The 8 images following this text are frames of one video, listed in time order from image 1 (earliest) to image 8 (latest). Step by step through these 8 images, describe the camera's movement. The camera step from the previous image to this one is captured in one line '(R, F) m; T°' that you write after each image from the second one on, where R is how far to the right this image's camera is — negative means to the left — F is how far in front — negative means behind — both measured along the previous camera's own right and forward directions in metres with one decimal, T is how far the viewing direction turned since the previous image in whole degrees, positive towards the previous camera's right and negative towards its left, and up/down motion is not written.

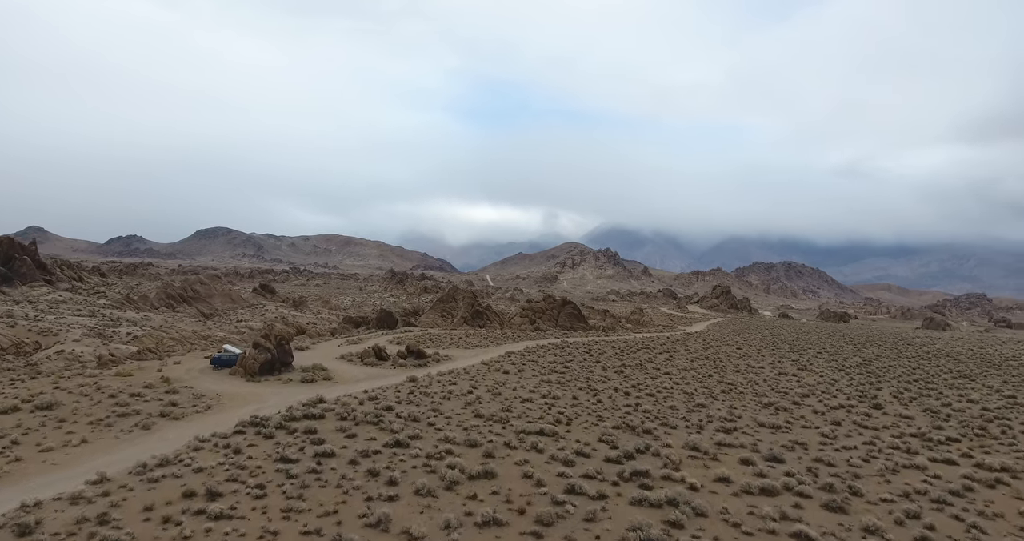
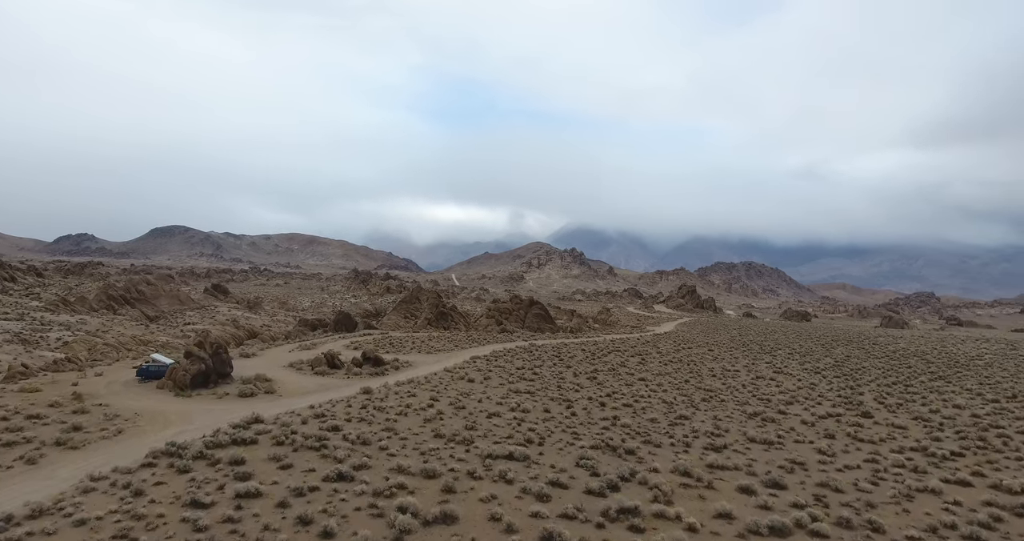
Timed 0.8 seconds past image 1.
(0.0, +2.0) m; +4°
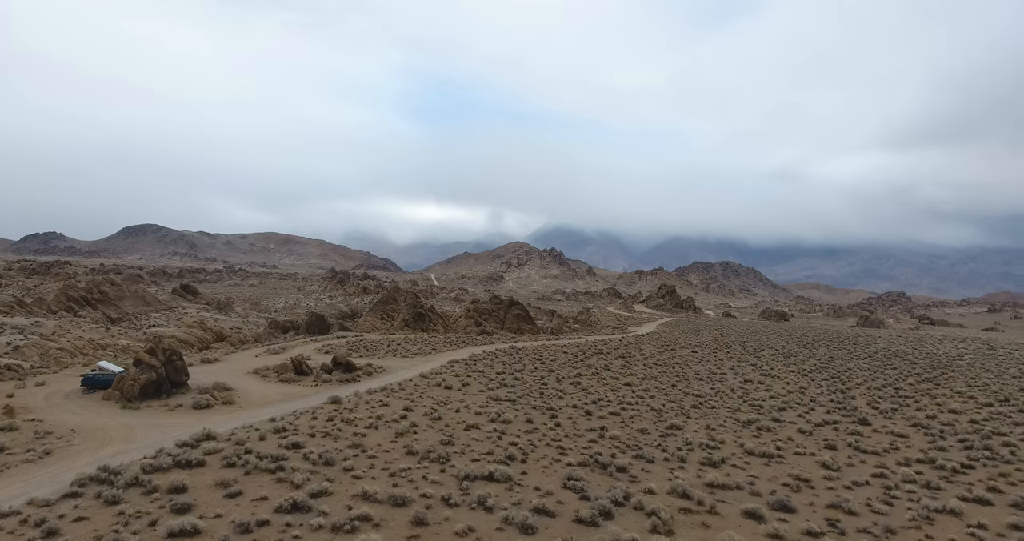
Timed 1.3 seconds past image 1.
(0.0, +1.3) m; +2°
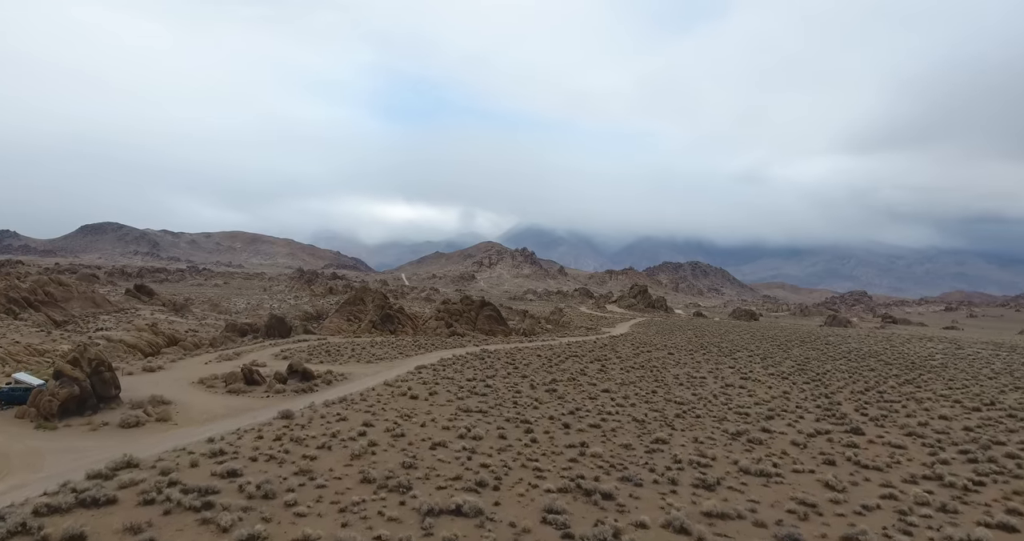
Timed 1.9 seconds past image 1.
(0.0, +1.7) m; +3°
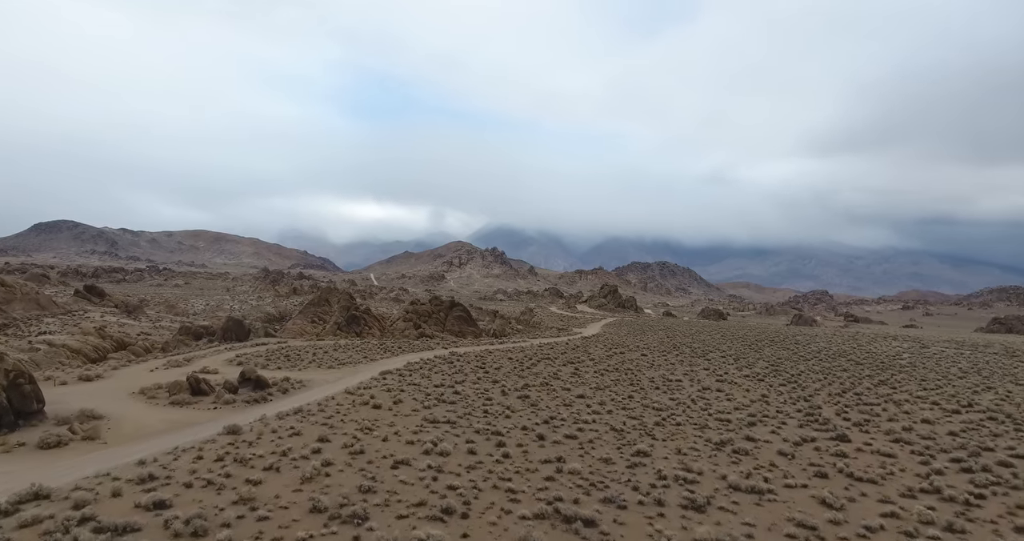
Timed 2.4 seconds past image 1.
(0.0, +1.3) m; +3°
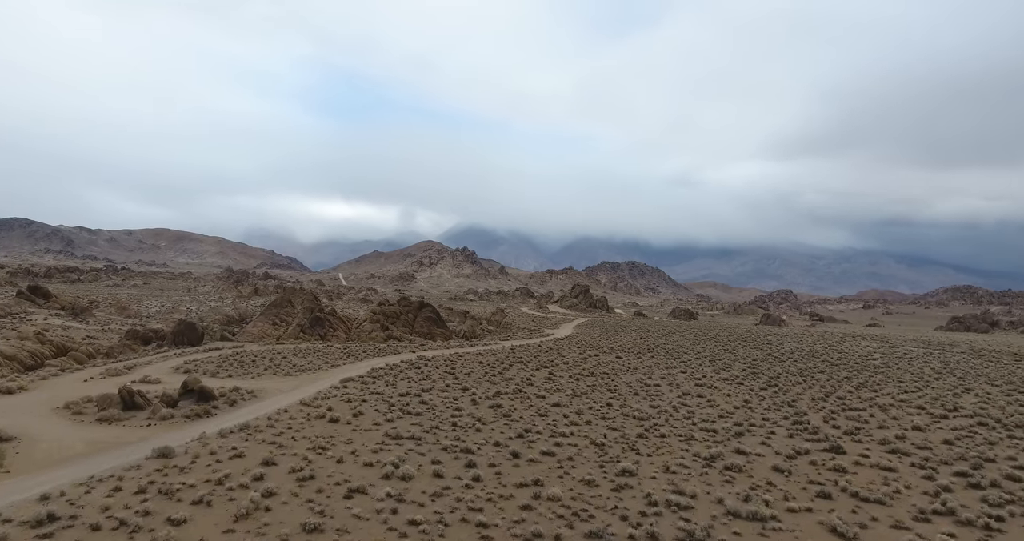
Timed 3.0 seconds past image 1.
(0.0, +1.6) m; +3°
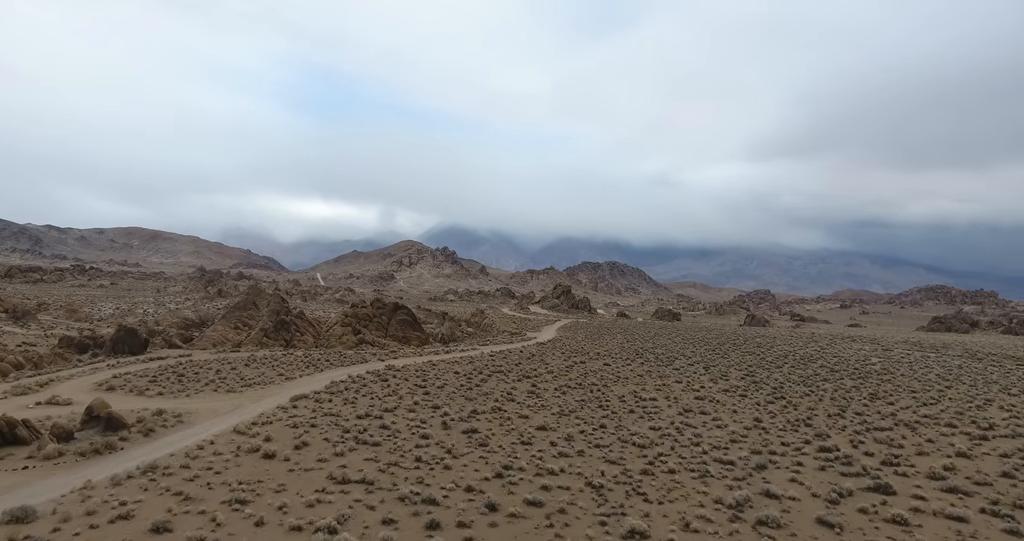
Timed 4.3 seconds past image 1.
(+0.1, +3.0) m; +2°
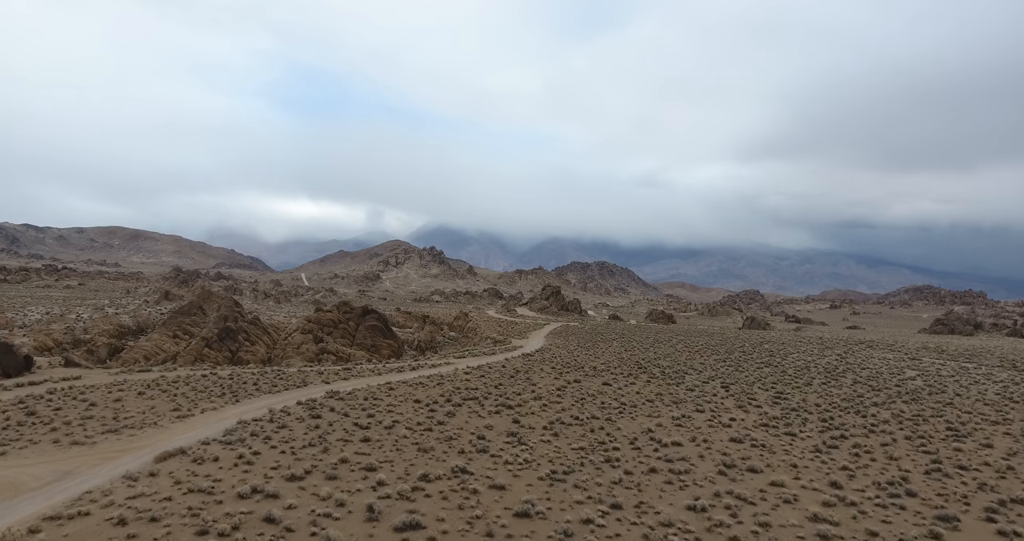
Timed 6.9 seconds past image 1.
(+0.5, +6.2) m; +2°
